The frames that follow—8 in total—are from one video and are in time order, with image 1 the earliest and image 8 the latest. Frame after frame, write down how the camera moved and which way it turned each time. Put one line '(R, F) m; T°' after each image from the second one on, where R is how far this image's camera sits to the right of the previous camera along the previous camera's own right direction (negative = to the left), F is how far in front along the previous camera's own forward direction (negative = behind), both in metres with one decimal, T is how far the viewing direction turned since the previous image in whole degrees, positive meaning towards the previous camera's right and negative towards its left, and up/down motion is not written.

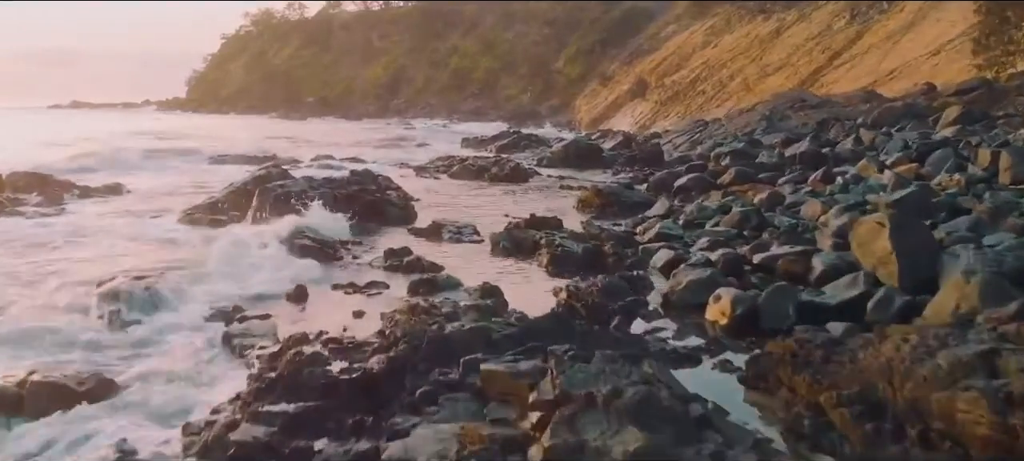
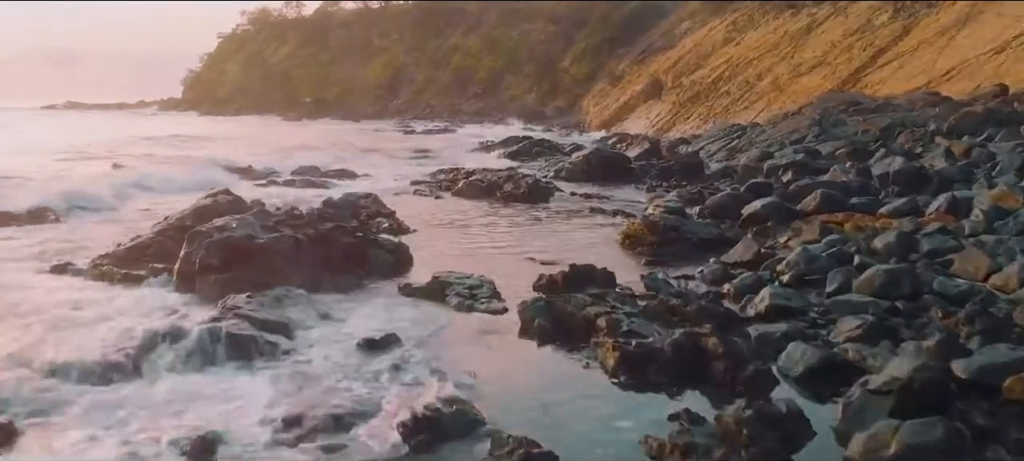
(-0.5, +4.8) m; 0°
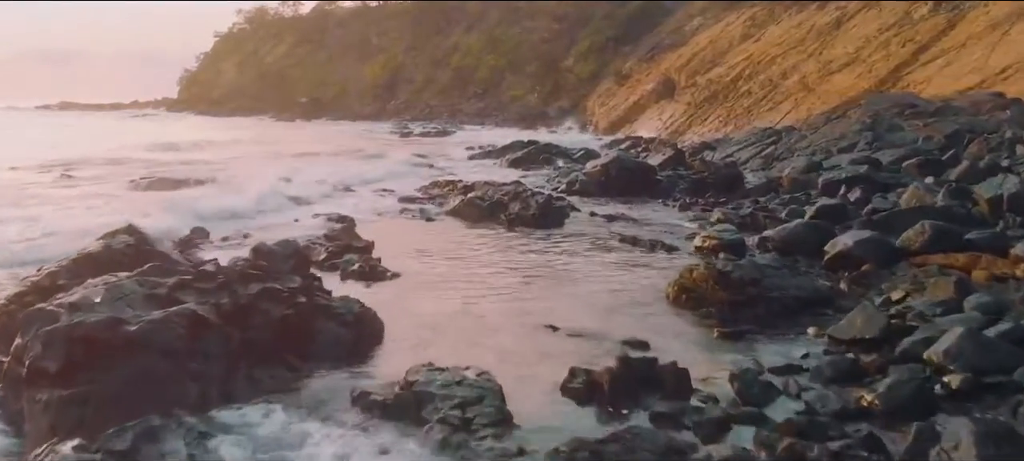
(-0.2, +4.1) m; 0°
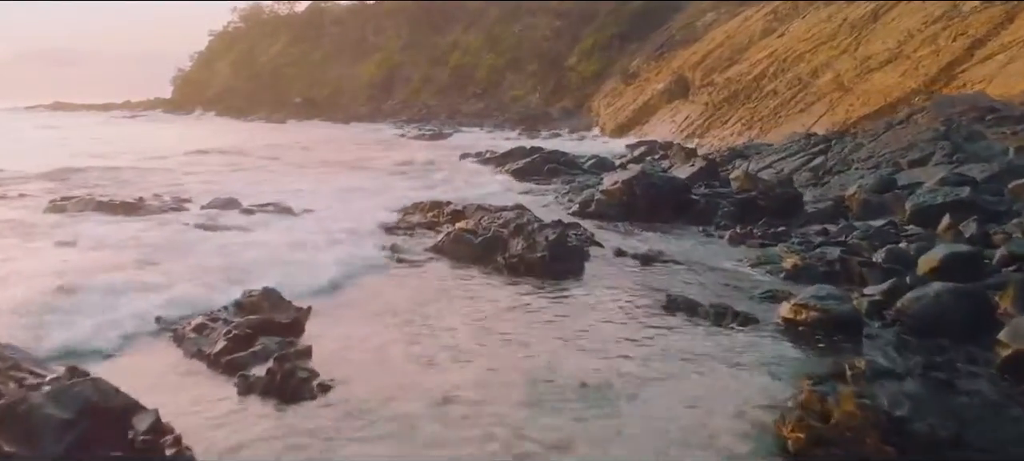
(0.0, +4.7) m; 0°
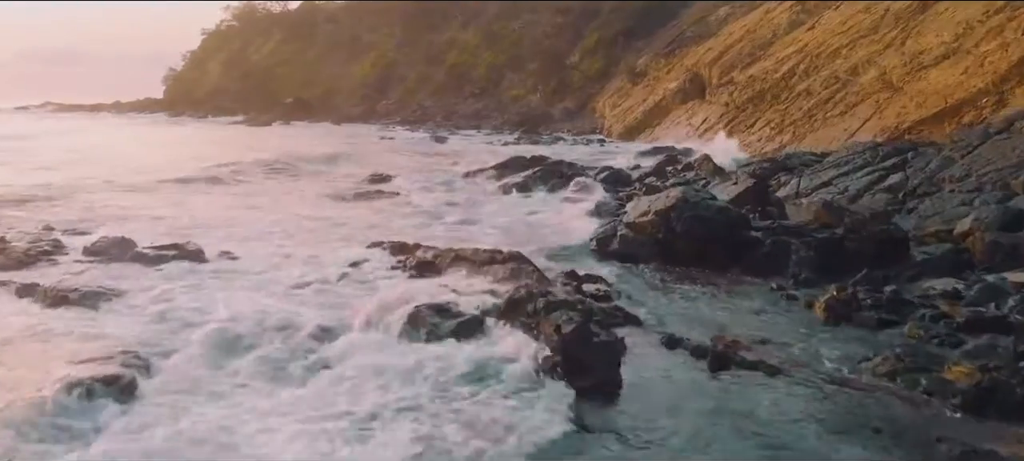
(+0.1, +5.2) m; 0°
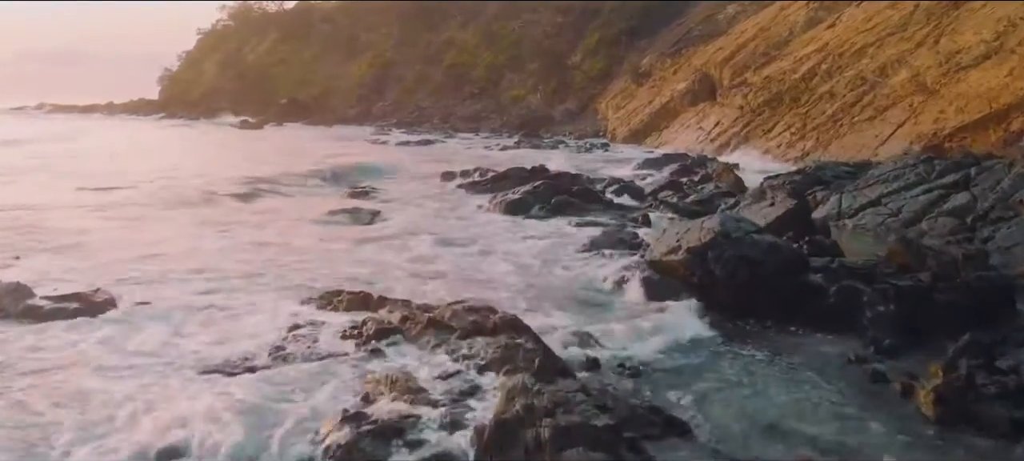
(+0.1, +3.0) m; 0°
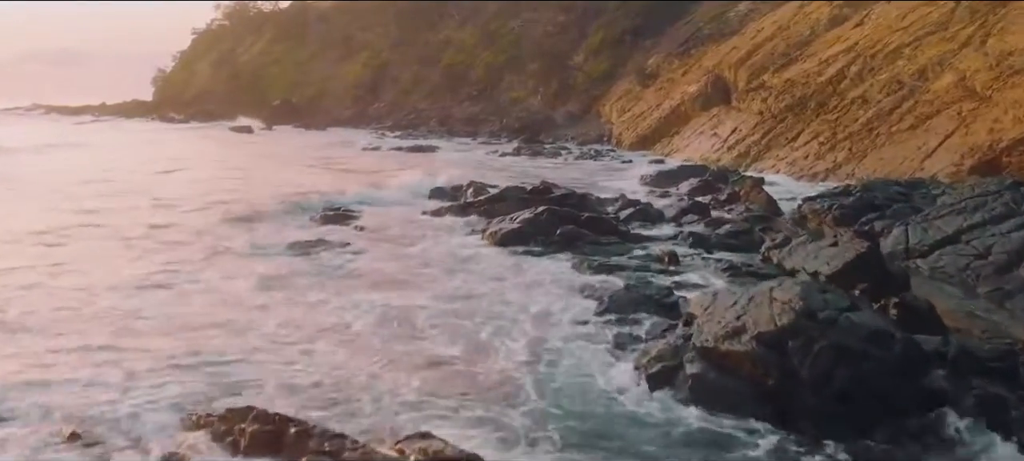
(+0.1, +3.4) m; 0°
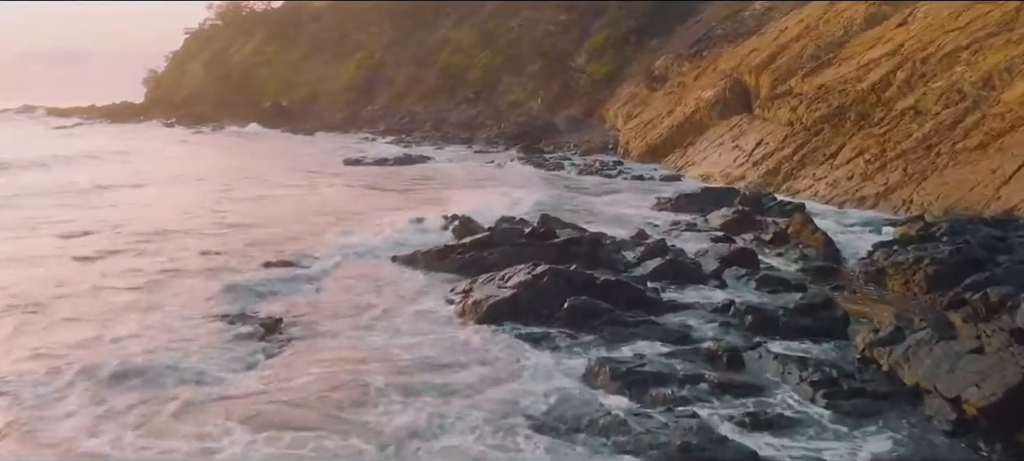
(+0.1, +4.4) m; 0°
